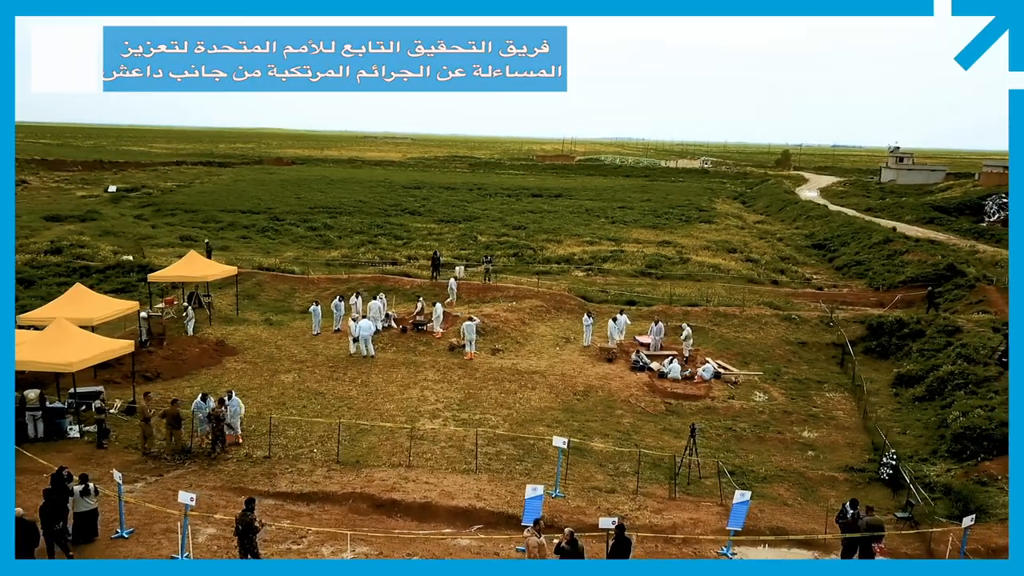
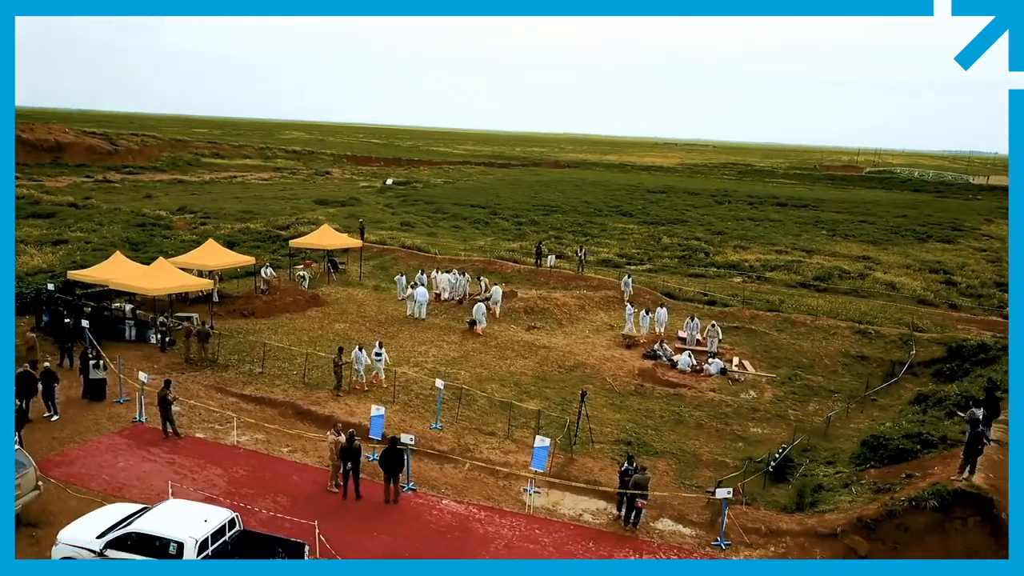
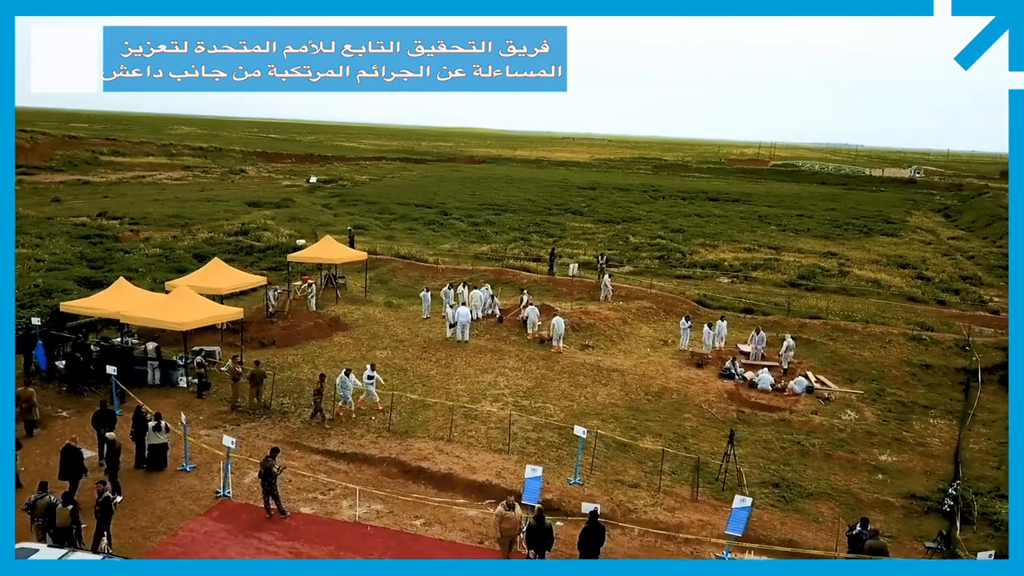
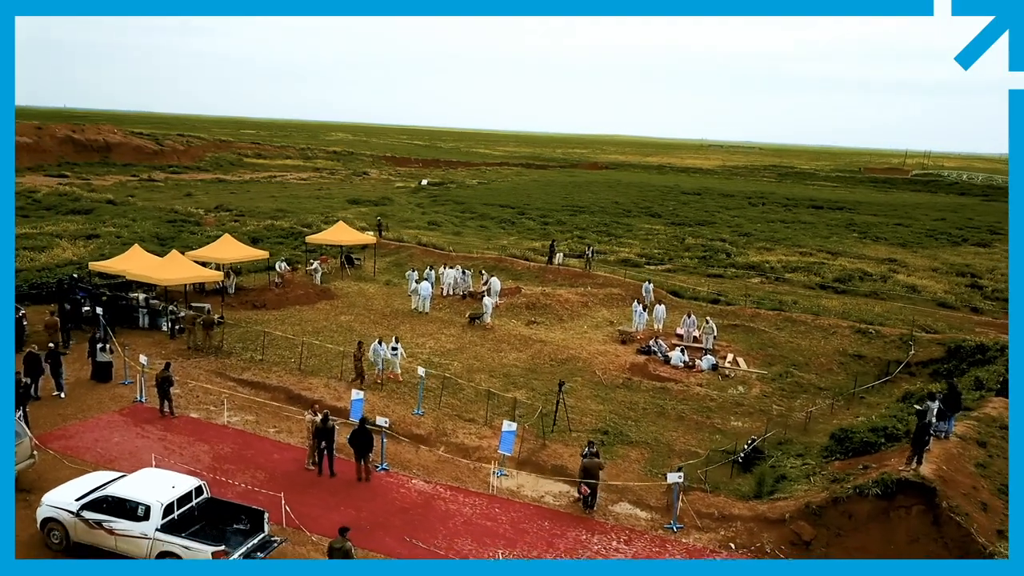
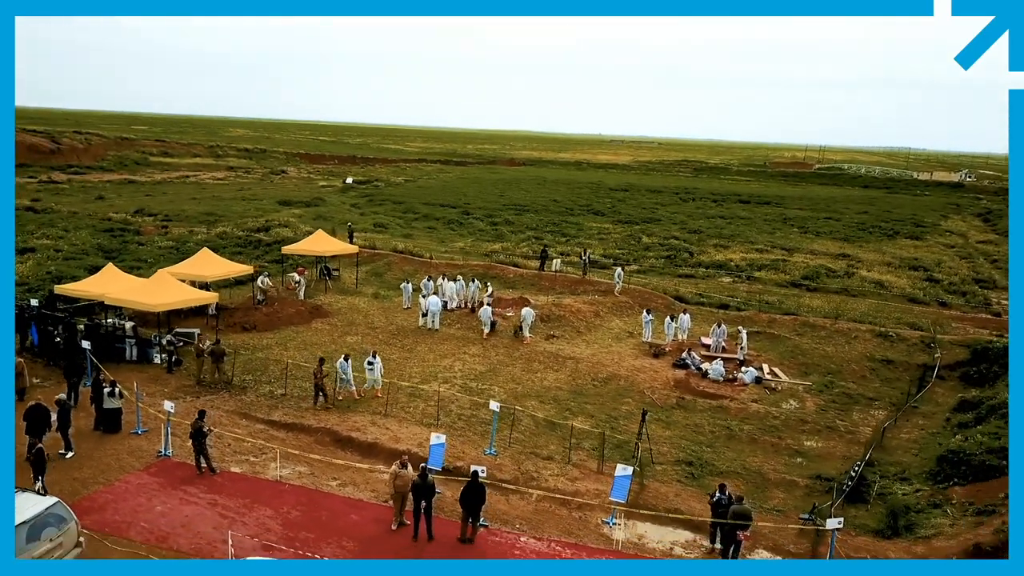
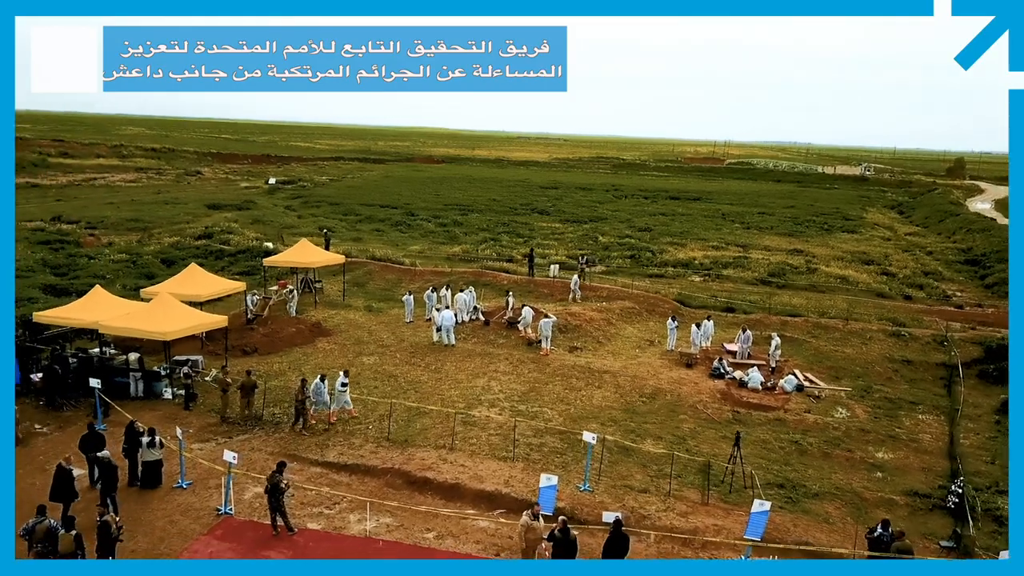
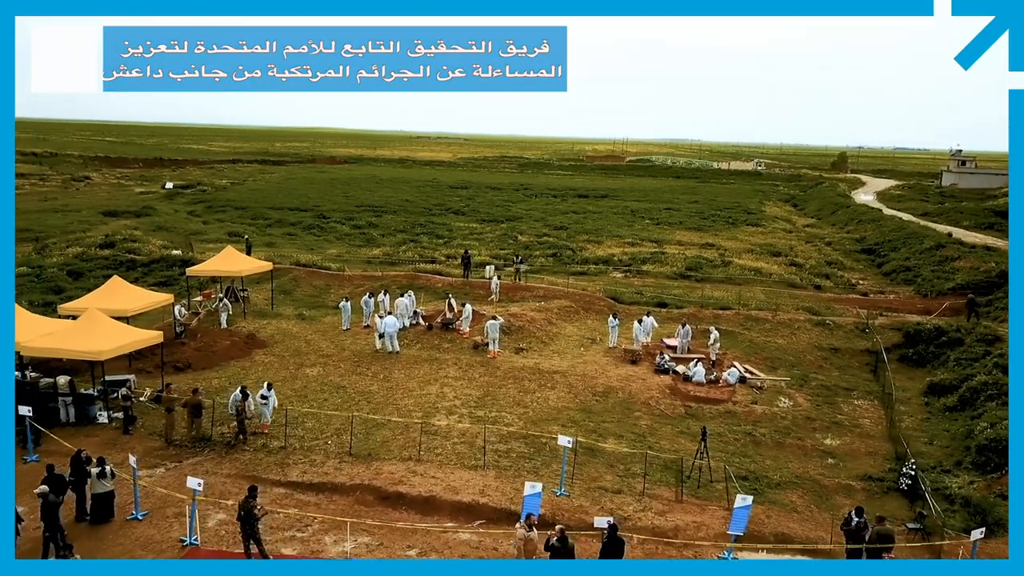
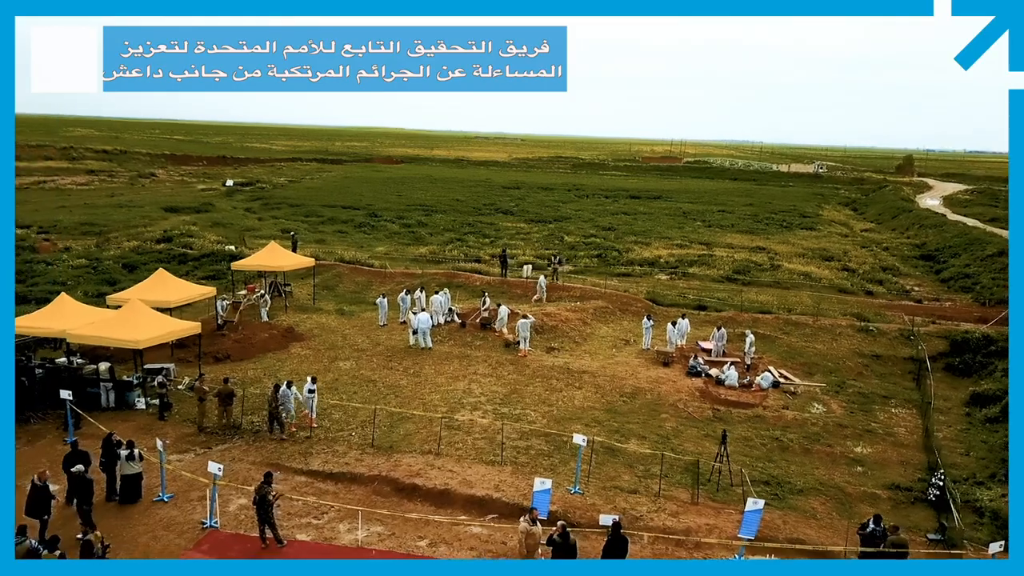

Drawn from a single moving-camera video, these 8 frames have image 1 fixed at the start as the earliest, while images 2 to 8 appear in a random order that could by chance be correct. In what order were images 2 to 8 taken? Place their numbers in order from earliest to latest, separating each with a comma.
7, 8, 6, 3, 5, 2, 4
